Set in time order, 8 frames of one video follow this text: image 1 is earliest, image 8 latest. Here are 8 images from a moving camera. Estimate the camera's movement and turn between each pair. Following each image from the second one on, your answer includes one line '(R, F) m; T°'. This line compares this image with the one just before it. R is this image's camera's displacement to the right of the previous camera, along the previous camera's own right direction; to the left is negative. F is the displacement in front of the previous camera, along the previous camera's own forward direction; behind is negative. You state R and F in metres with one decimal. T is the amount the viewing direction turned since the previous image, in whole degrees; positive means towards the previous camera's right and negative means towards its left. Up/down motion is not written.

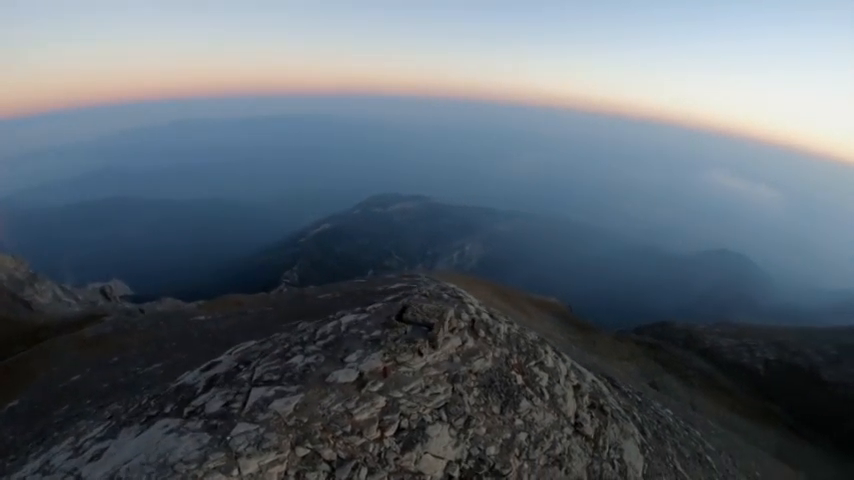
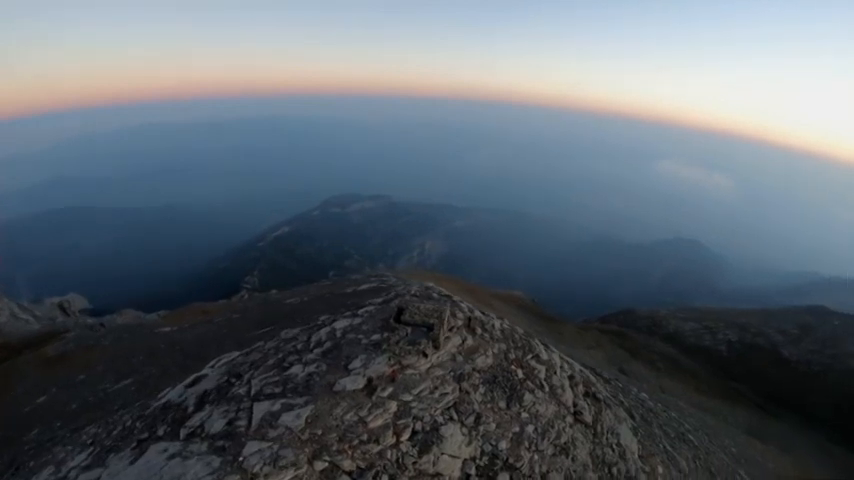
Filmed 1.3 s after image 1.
(-0.7, +0.2) m; +5°
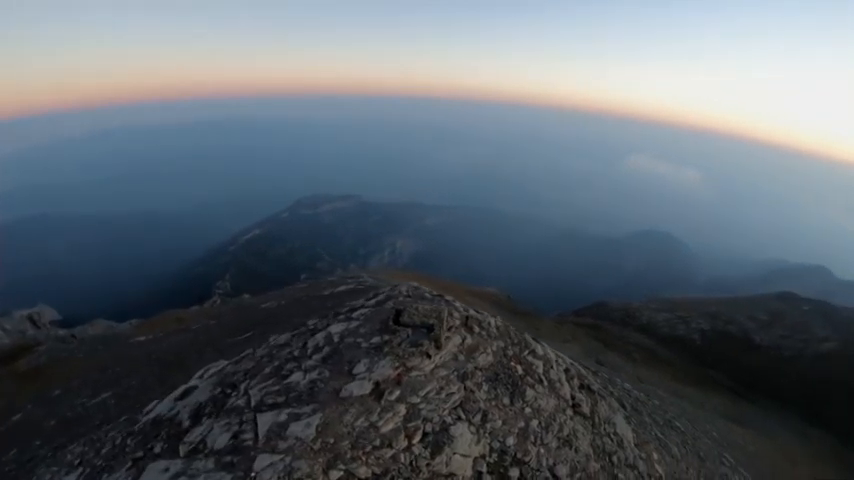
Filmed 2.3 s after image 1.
(-0.5, +0.1) m; +3°
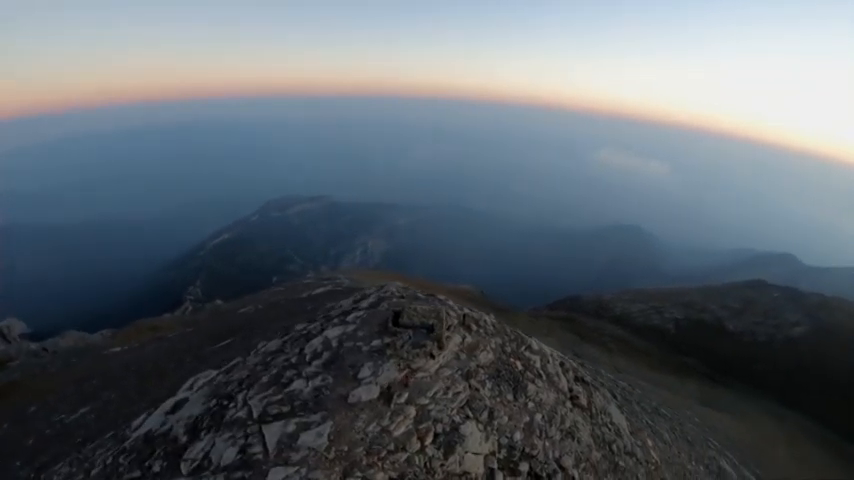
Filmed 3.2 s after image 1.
(-0.5, 0.0) m; +3°
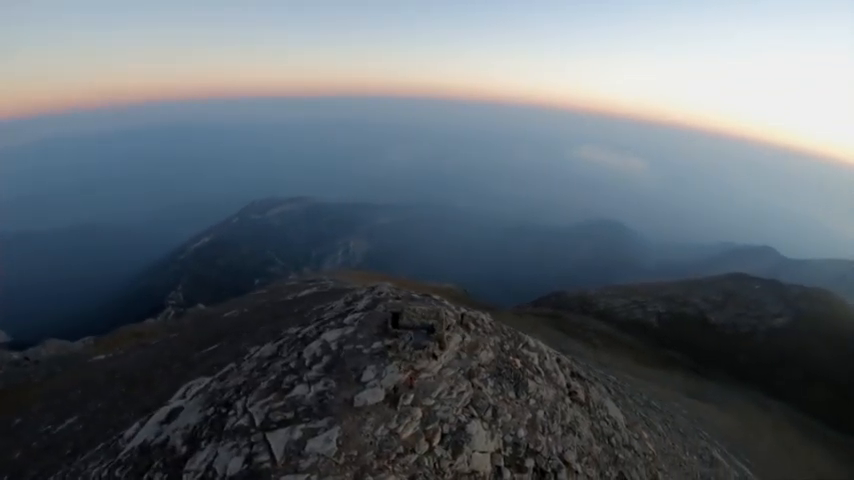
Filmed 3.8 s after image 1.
(-0.3, 0.0) m; +2°
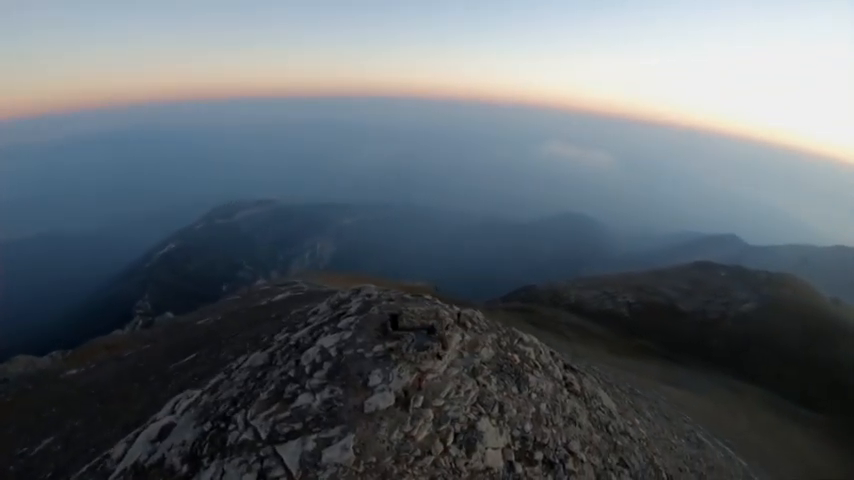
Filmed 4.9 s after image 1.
(-0.5, 0.0) m; +4°
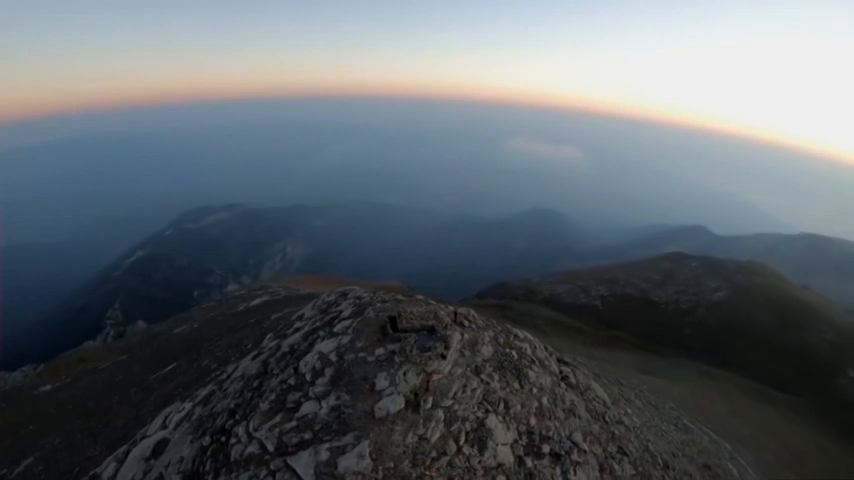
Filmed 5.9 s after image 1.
(-0.5, -0.1) m; +3°
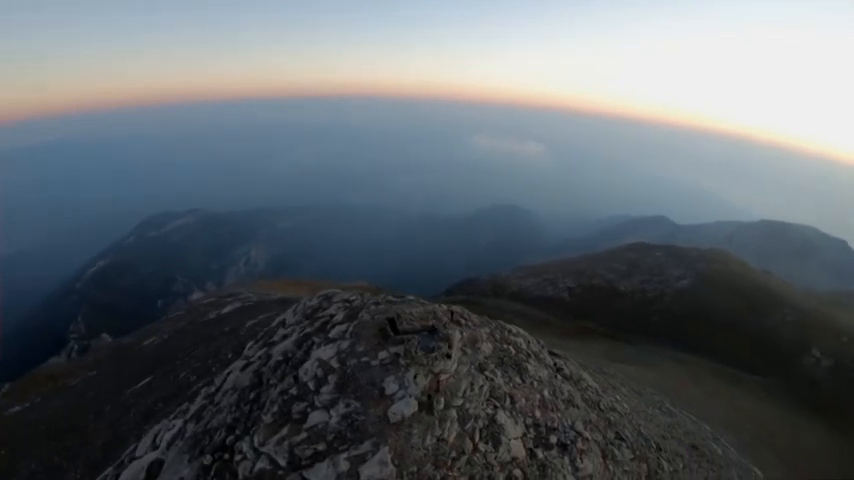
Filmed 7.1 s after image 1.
(-0.6, -0.1) m; +4°
